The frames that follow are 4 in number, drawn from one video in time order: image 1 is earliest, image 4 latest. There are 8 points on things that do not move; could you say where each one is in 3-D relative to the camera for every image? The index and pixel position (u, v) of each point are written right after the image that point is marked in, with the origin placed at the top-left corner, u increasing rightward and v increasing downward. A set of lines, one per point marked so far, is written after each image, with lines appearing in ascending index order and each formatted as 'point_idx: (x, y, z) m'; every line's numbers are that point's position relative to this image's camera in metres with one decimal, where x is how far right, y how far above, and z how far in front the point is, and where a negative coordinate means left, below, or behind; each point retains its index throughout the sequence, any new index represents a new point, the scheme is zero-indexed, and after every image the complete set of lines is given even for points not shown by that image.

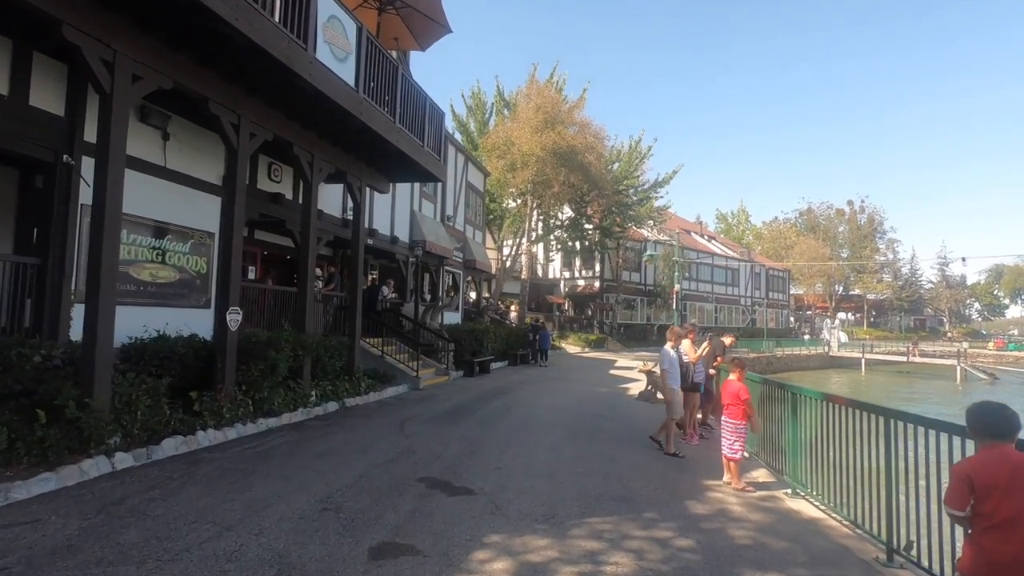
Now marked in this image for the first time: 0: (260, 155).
0: (-5.5, +2.9, +11.9) m
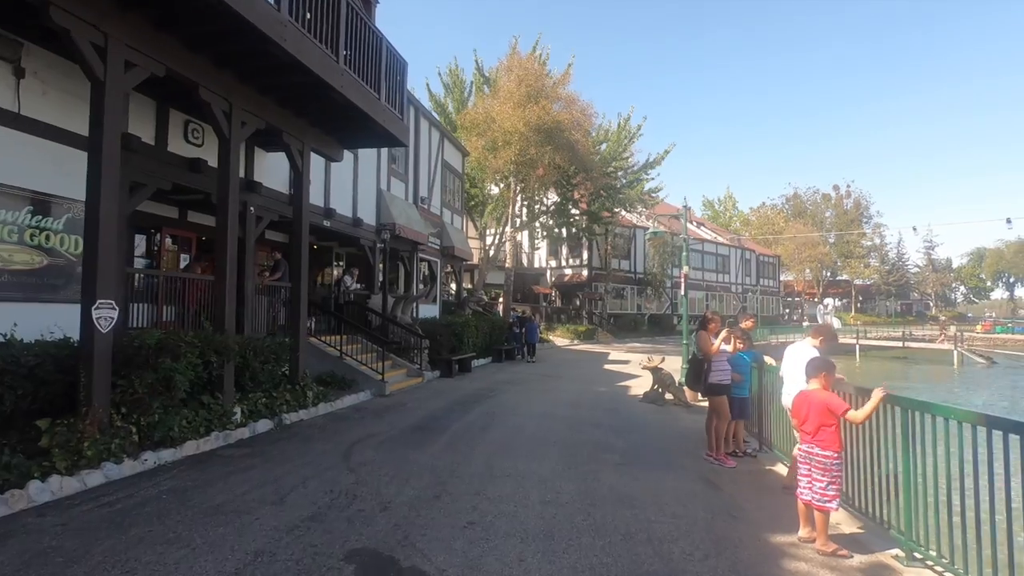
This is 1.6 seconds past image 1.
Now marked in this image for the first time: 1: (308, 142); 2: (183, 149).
0: (-6.0, +3.1, +9.5) m
1: (-3.9, +2.8, +10.3) m
2: (-5.9, +2.5, +9.7) m
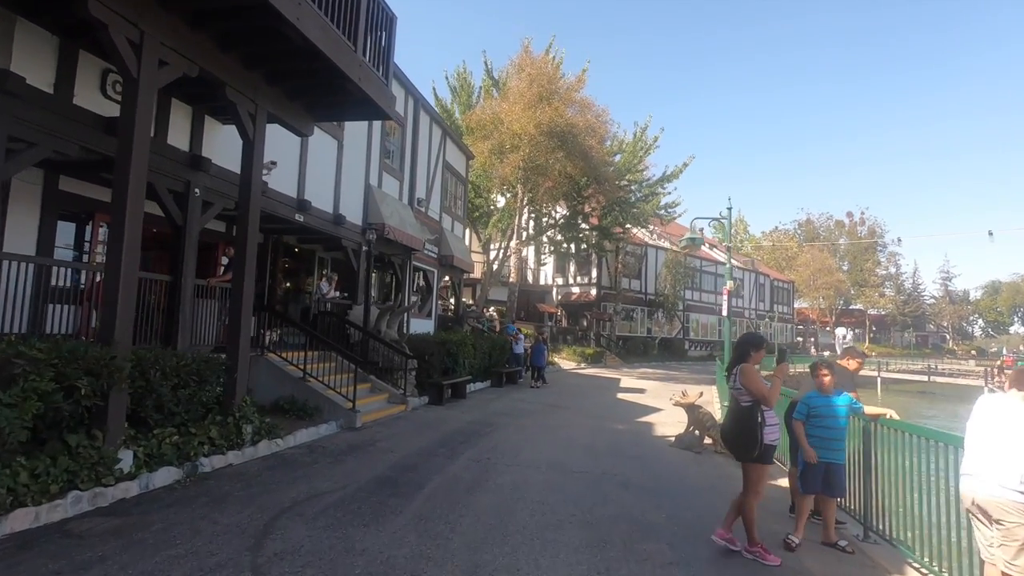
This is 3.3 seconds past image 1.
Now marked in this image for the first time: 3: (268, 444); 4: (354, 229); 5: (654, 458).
0: (-5.8, +3.2, +7.3) m
1: (-3.7, +2.8, +8.1) m
2: (-5.7, +2.5, +7.5) m
3: (-3.5, -2.2, +7.8) m
4: (-4.2, +1.6, +14.4) m
5: (+2.3, -2.8, +8.9) m
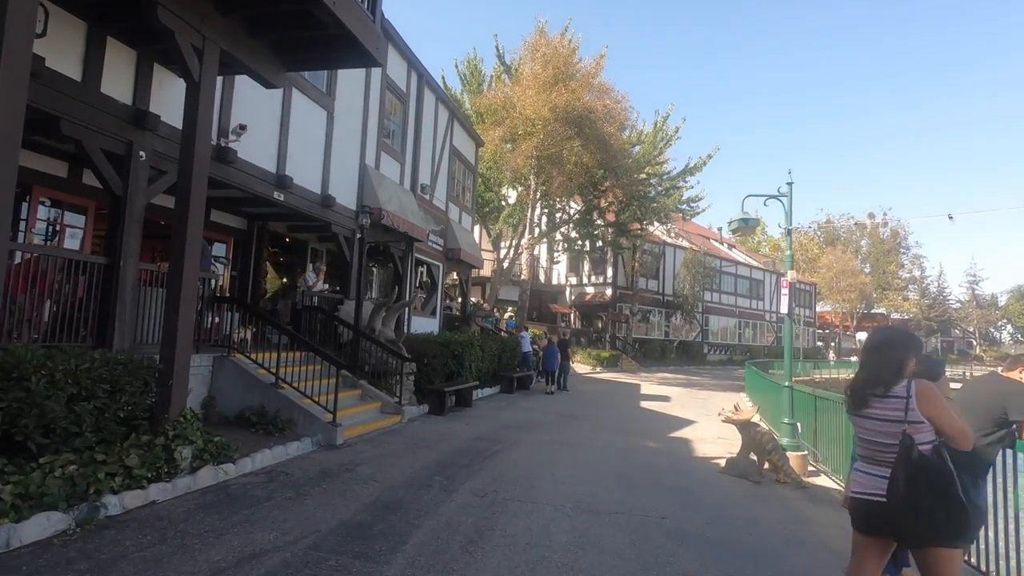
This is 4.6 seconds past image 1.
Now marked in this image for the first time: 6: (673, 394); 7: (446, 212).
0: (-5.6, +3.4, +5.7) m
1: (-3.5, +3.0, +6.4) m
2: (-5.5, +2.8, +5.8) m
3: (-3.3, -2.0, +6.0) m
4: (-3.9, +1.8, +12.7) m
5: (+2.5, -2.6, +7.1) m
6: (+5.9, -3.9, +20.0) m
7: (-2.4, +2.7, +19.4) m
